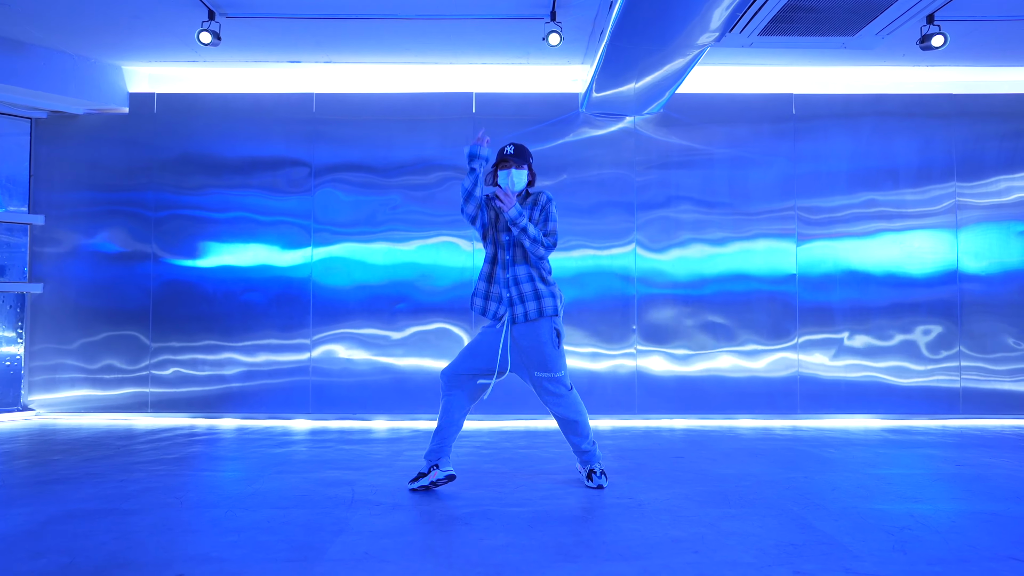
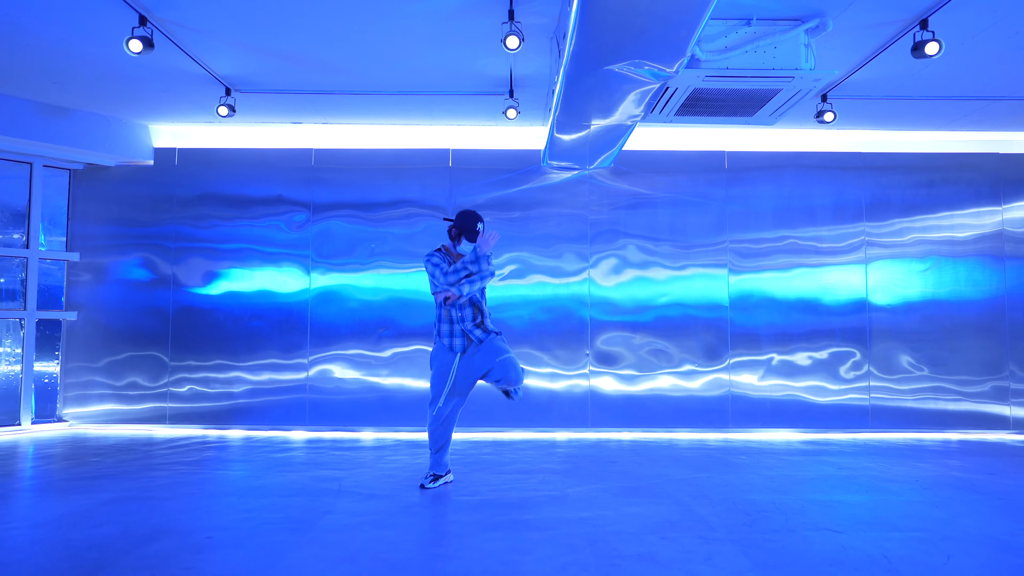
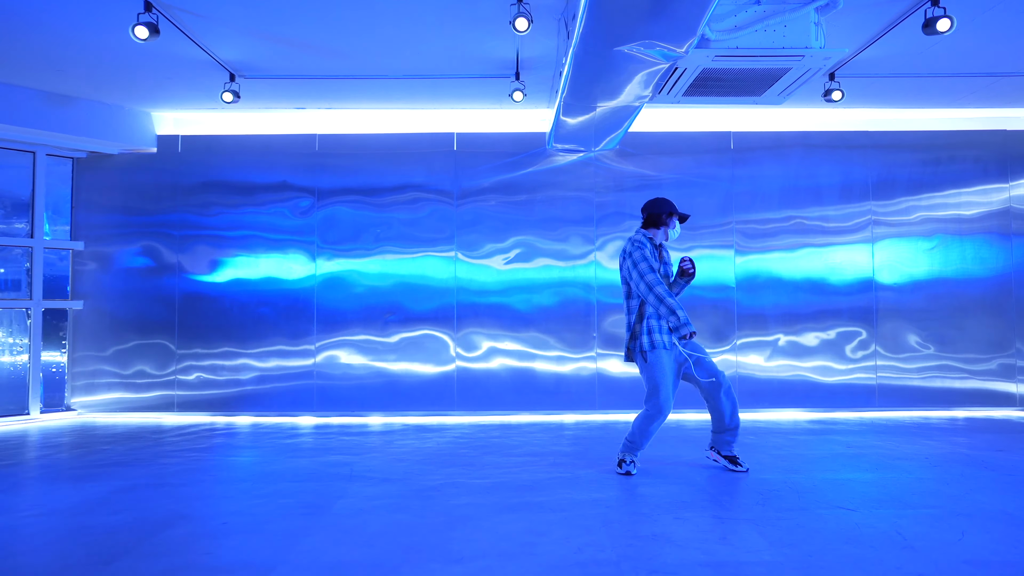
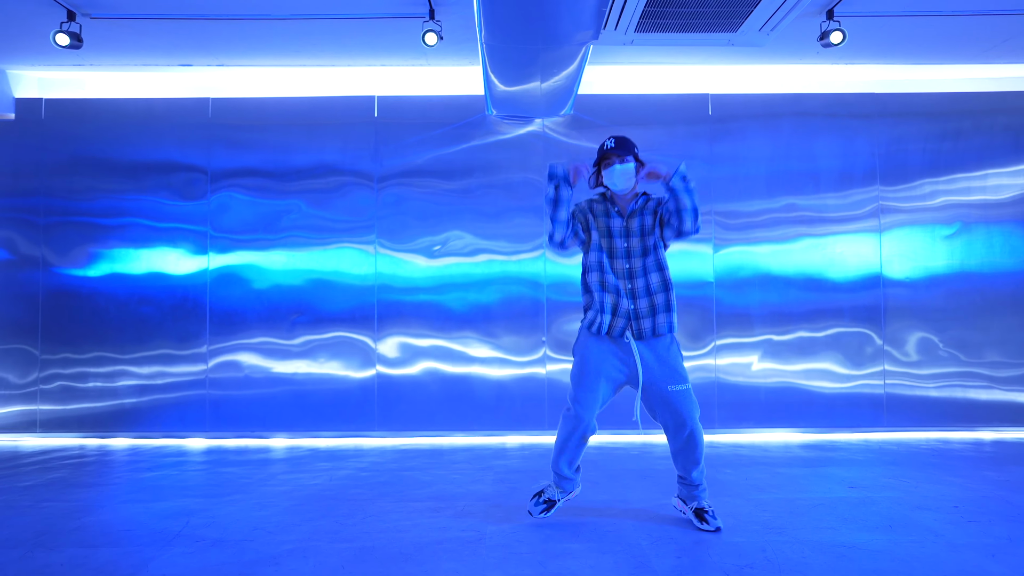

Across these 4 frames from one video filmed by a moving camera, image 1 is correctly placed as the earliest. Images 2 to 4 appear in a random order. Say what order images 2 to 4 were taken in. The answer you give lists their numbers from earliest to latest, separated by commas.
3, 4, 2
